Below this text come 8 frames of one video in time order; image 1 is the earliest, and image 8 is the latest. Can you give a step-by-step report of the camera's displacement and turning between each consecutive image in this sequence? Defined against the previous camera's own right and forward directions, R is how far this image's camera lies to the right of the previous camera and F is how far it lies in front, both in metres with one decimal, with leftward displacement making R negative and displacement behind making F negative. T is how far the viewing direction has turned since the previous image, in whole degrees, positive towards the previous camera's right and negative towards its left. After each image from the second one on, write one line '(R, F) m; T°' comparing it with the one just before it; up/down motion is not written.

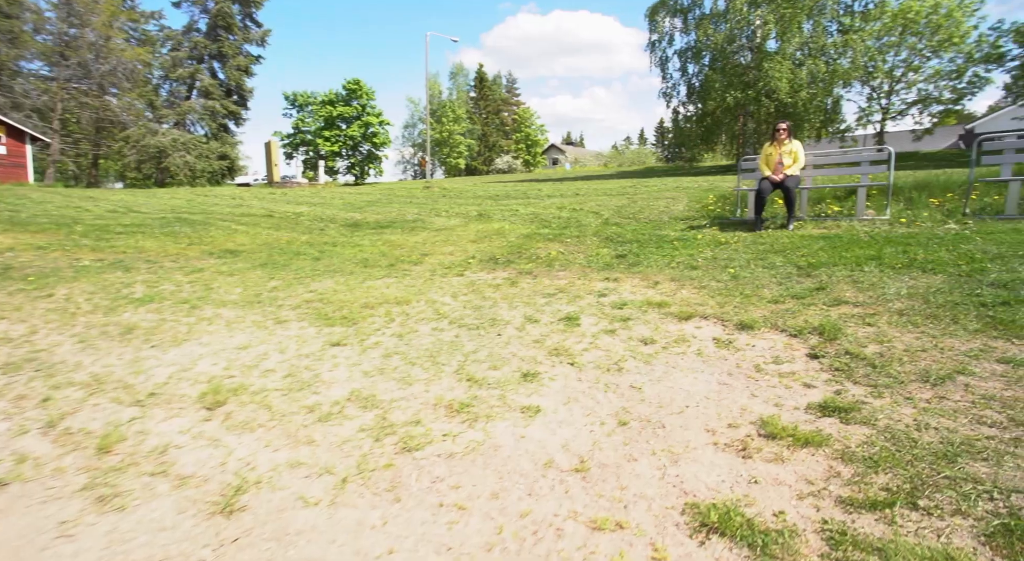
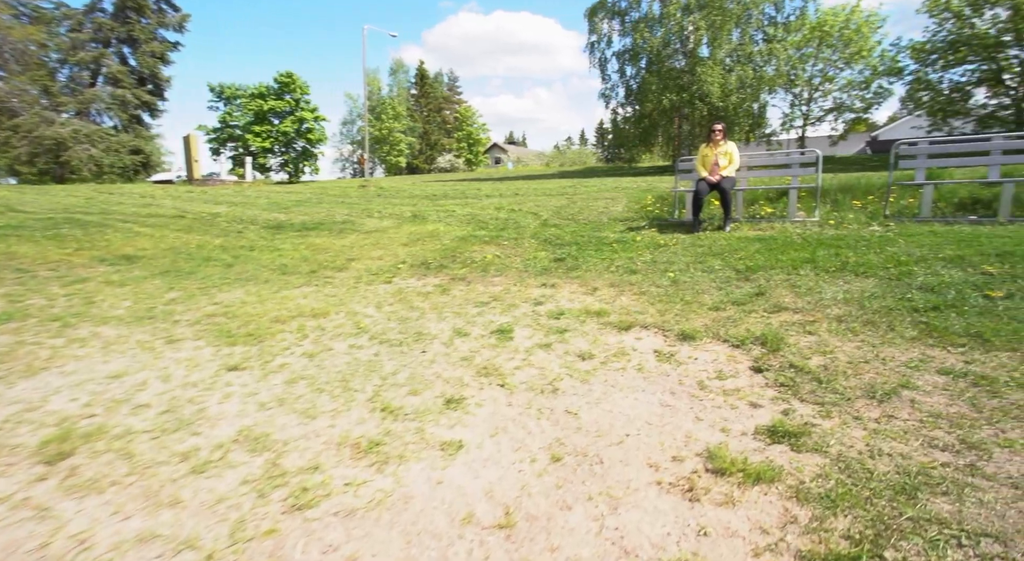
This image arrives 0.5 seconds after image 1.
(+0.1, +0.4) m; +5°
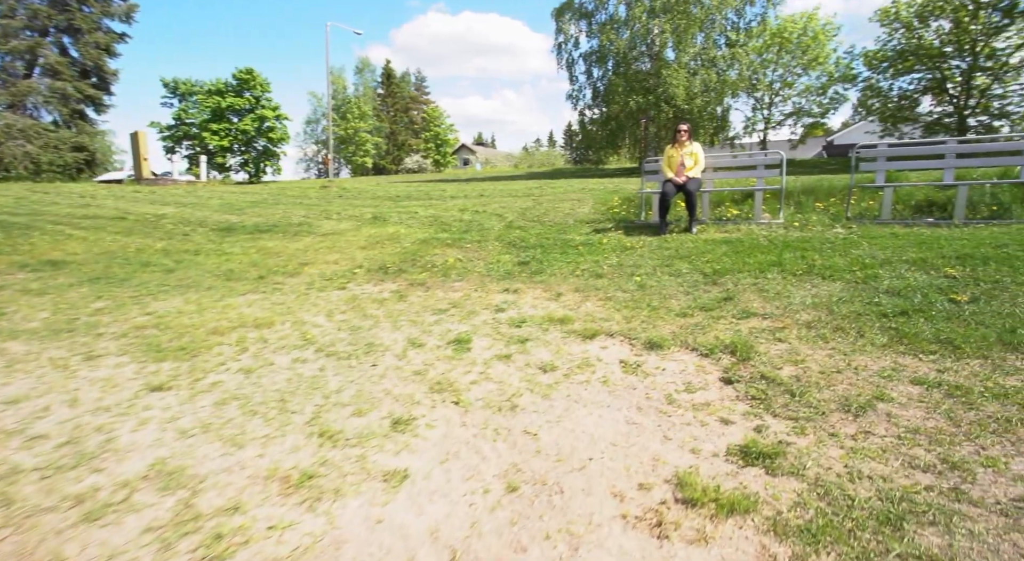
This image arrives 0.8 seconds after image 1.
(+0.1, +0.3) m; +3°
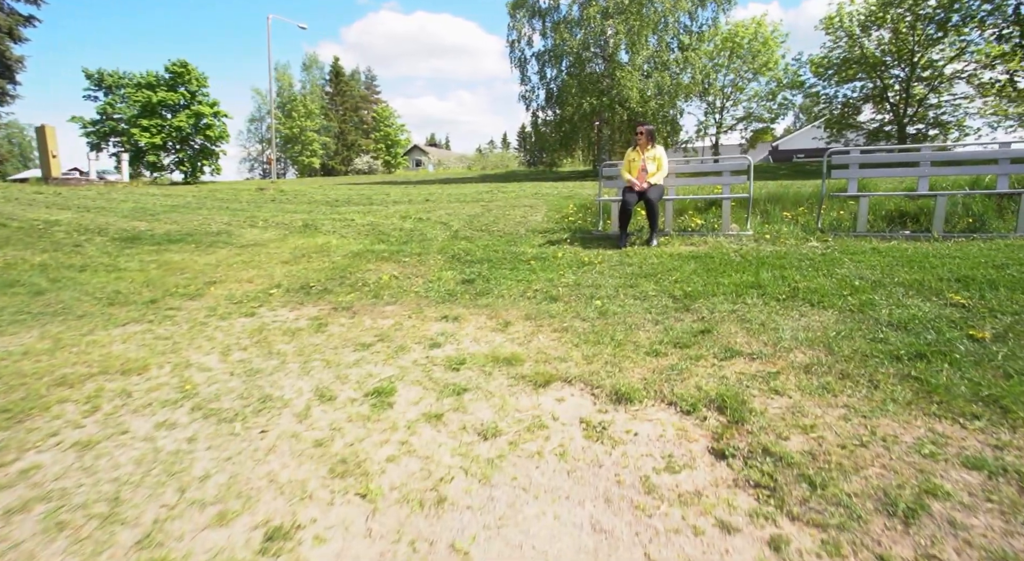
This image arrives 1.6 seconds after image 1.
(+0.1, +0.9) m; +4°
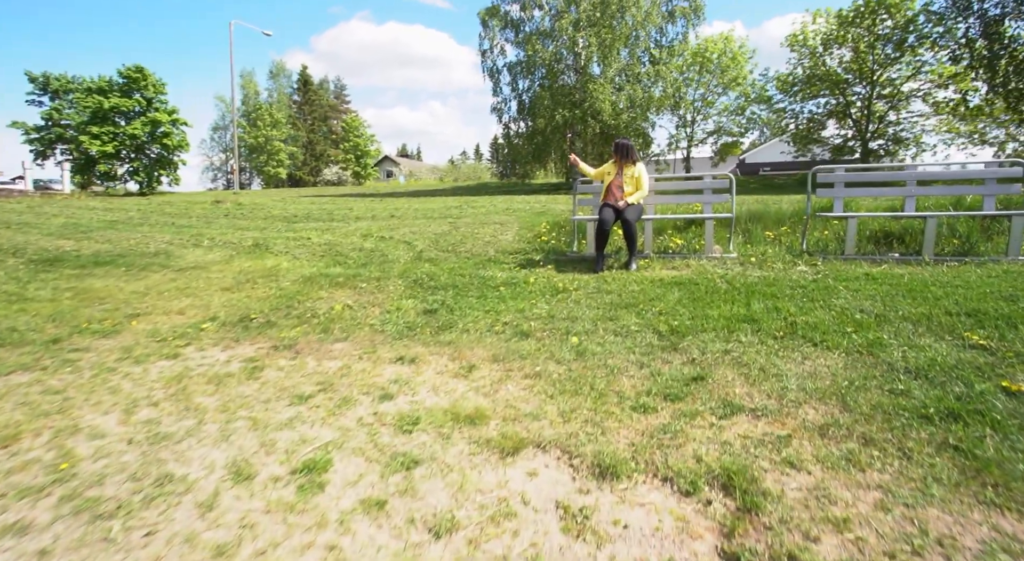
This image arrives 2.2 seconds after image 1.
(+0.1, +0.6) m; +3°
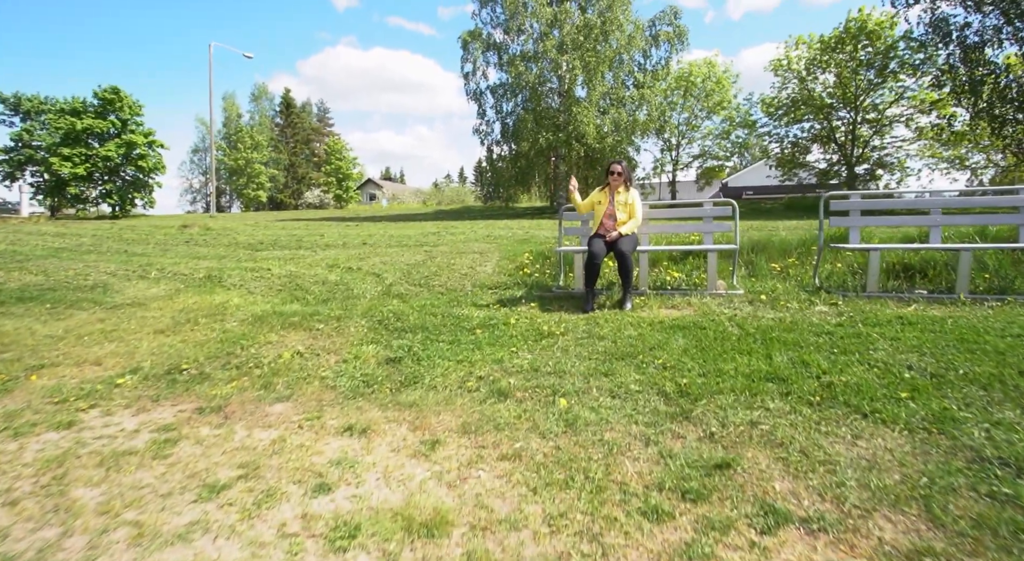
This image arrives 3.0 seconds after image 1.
(+0.1, +0.8) m; +1°
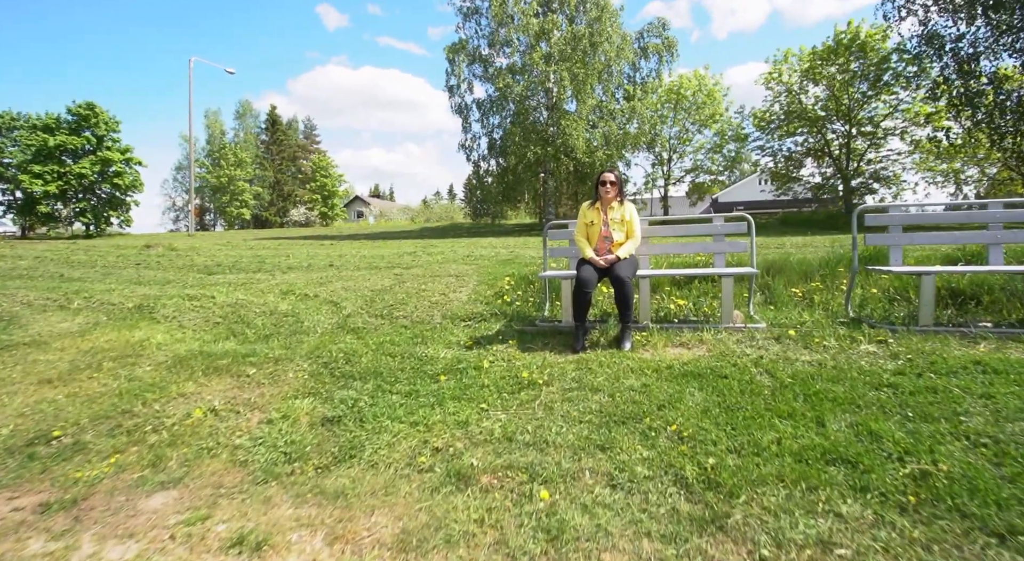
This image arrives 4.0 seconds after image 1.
(+0.2, +1.1) m; +1°
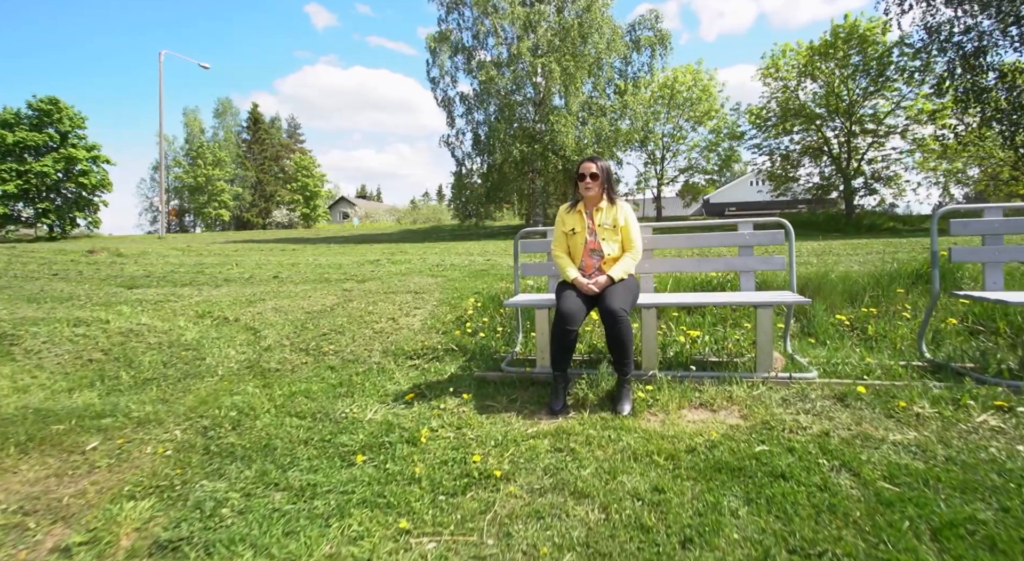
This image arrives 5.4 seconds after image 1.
(+0.2, +1.5) m; +1°
